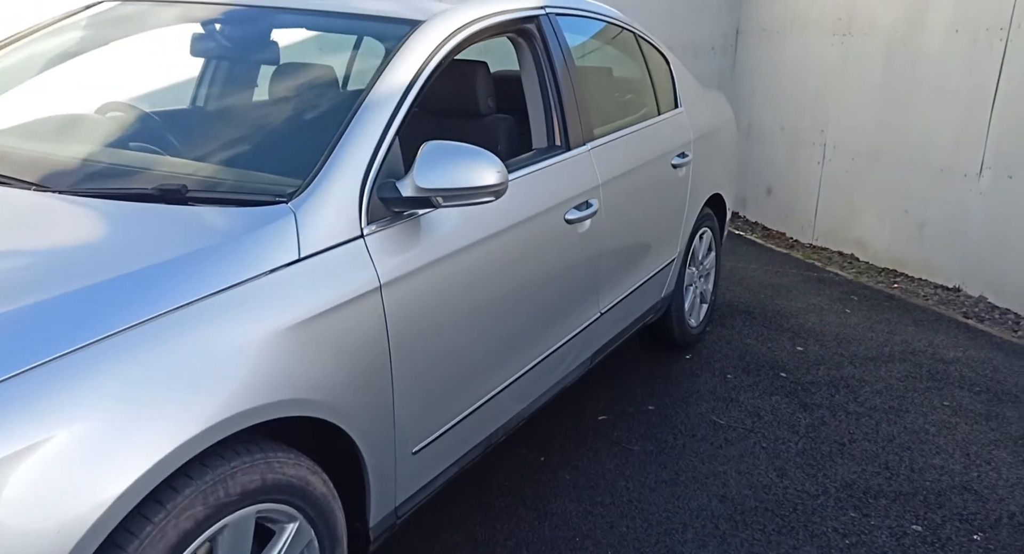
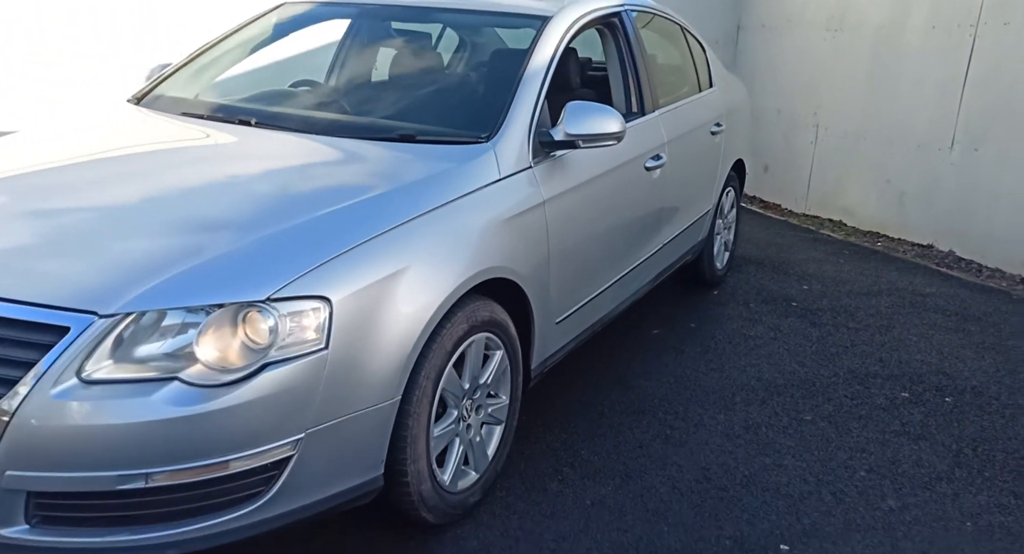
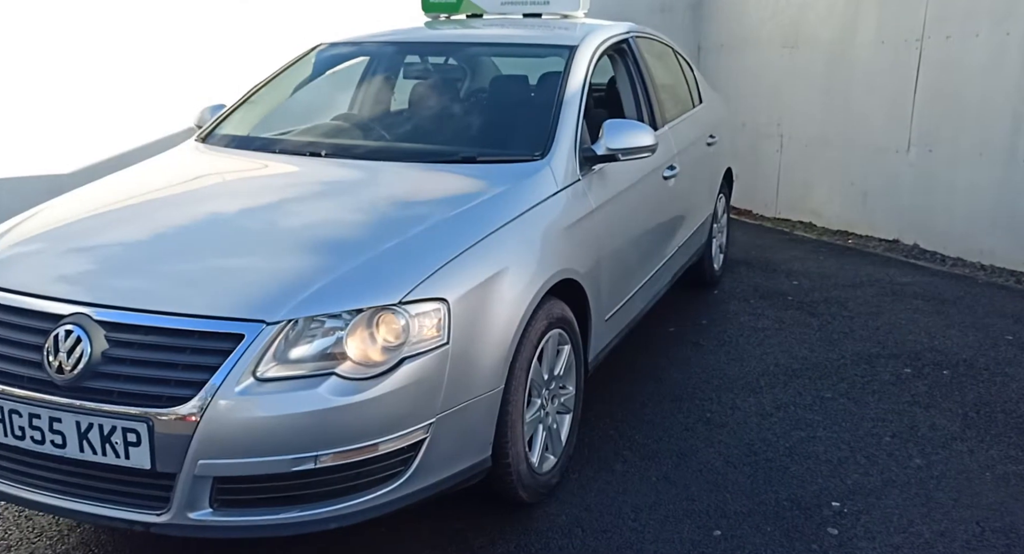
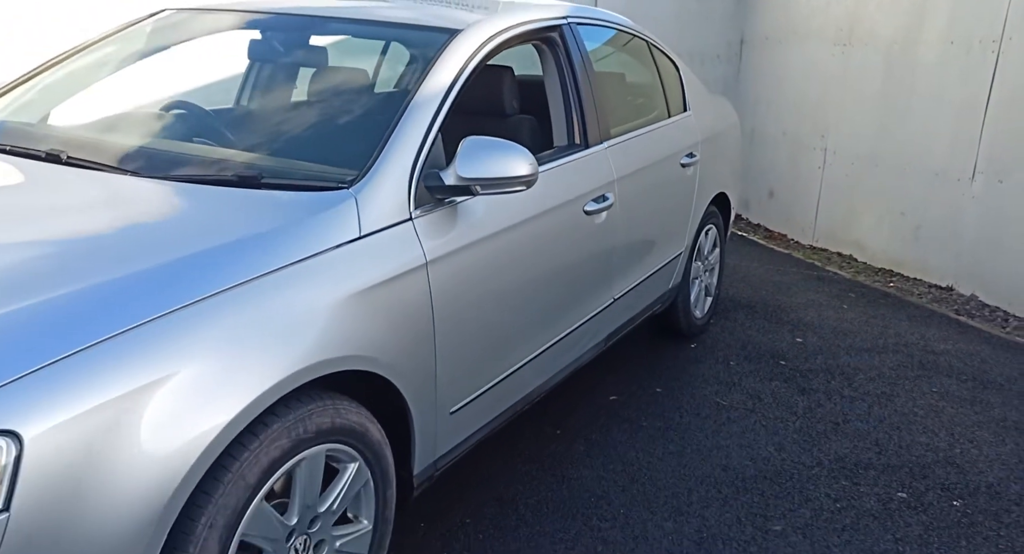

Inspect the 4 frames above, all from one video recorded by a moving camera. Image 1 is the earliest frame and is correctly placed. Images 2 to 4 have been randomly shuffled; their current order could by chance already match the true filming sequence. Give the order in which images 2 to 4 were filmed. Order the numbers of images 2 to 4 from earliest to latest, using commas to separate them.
4, 2, 3
